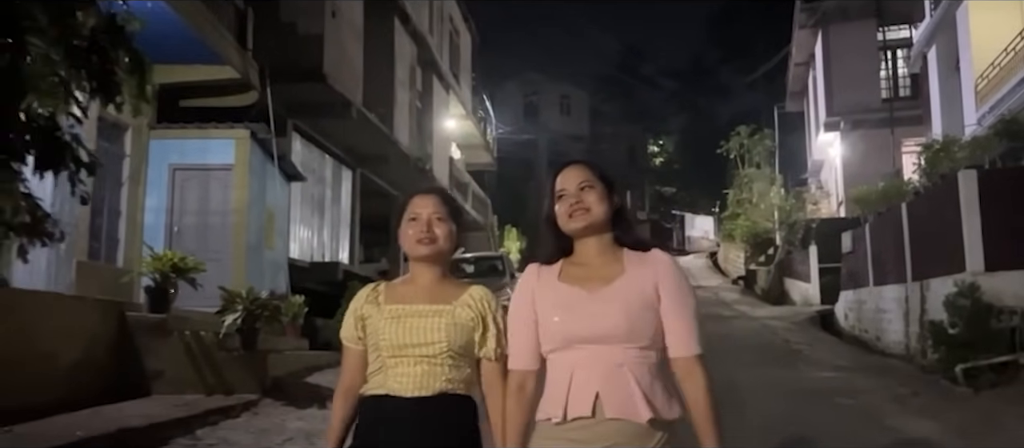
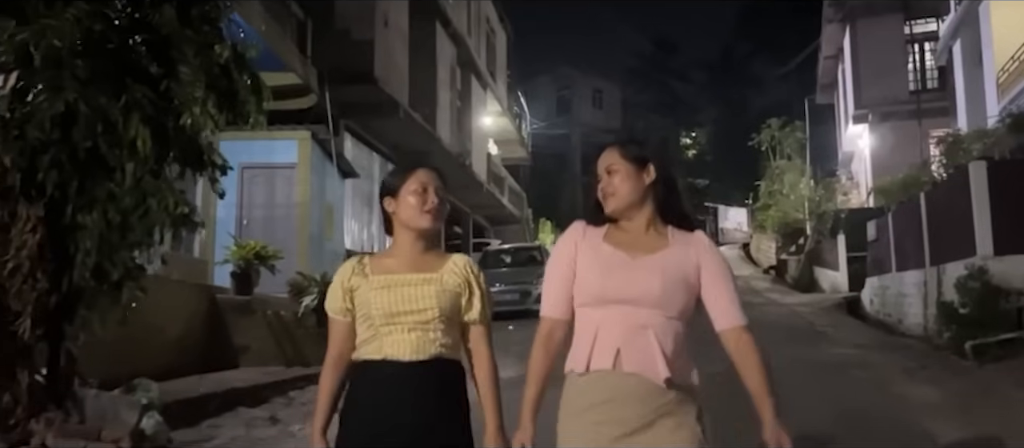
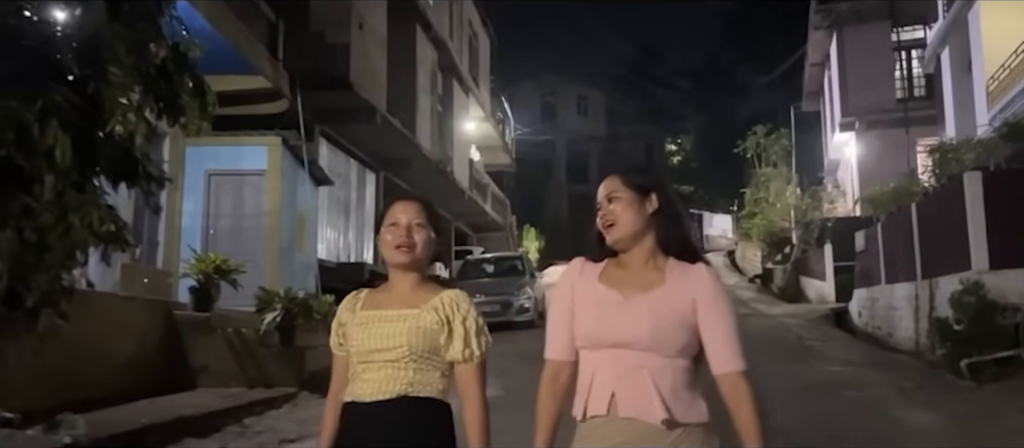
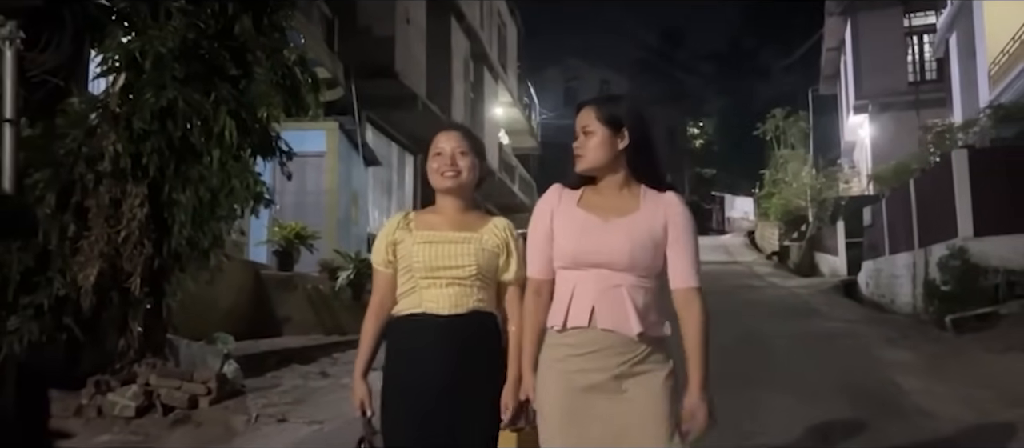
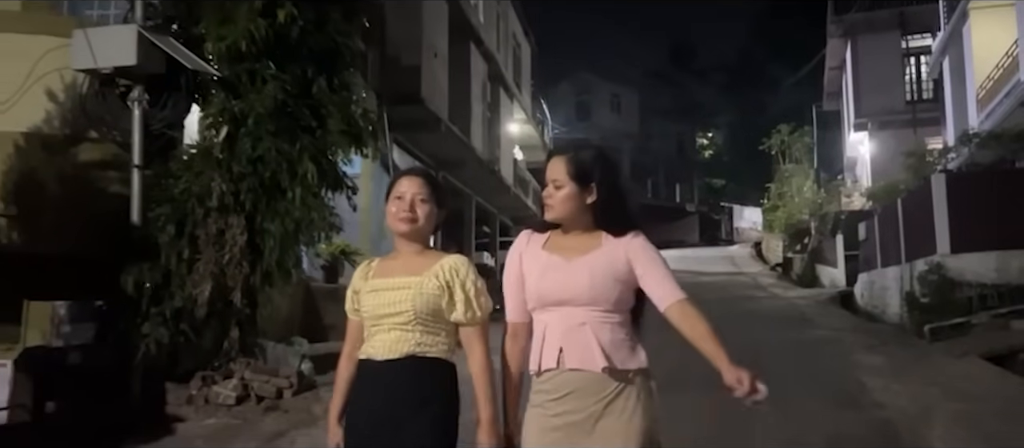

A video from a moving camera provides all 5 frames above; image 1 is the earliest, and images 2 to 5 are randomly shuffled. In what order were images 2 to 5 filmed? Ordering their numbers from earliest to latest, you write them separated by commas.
3, 2, 4, 5
